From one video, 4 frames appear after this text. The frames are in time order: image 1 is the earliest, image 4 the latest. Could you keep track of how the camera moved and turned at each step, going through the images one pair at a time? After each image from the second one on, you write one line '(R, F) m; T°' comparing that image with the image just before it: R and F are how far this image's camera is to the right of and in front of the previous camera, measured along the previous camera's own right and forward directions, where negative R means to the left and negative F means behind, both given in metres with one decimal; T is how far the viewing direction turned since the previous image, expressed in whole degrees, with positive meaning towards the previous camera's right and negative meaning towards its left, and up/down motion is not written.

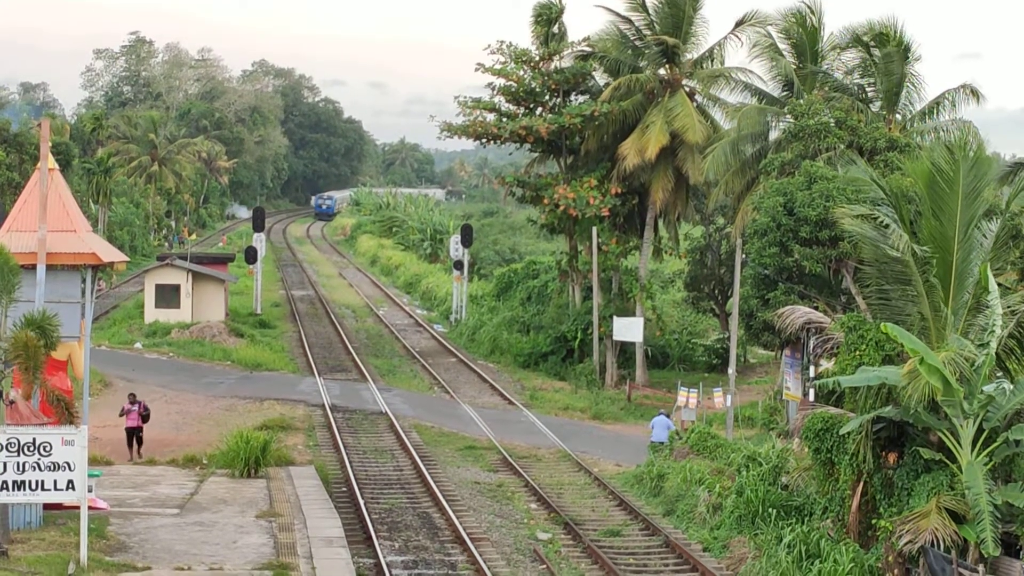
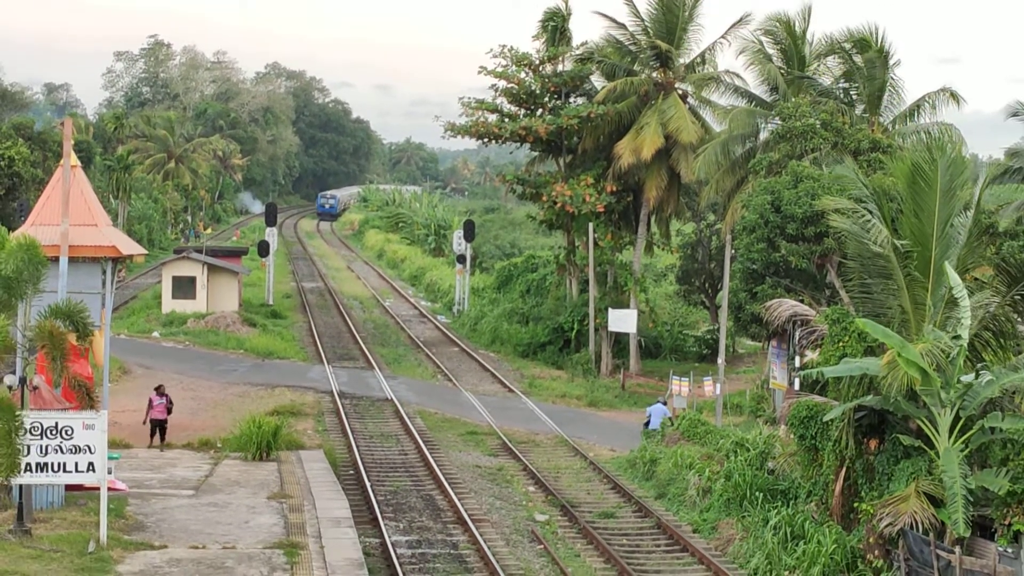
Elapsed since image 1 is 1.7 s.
(+0.1, -0.8) m; 0°
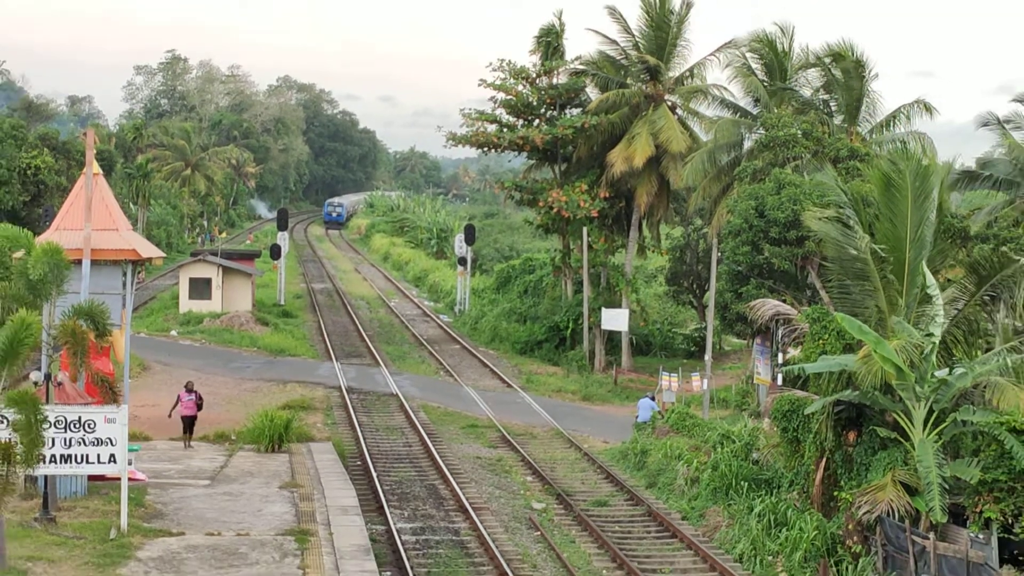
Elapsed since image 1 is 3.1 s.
(+0.1, -1.0) m; 0°
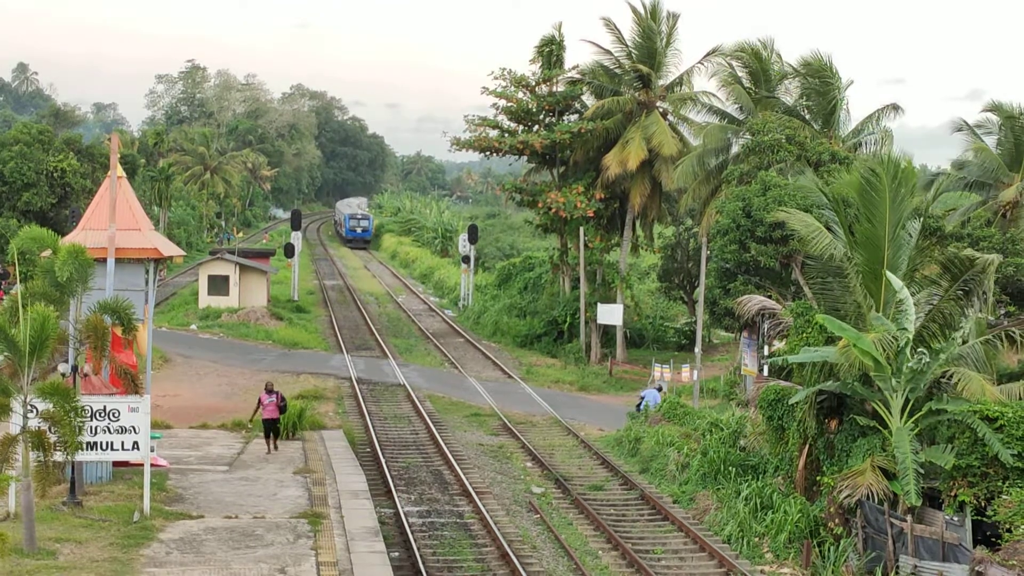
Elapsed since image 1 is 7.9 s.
(+0.1, -1.1) m; 0°
